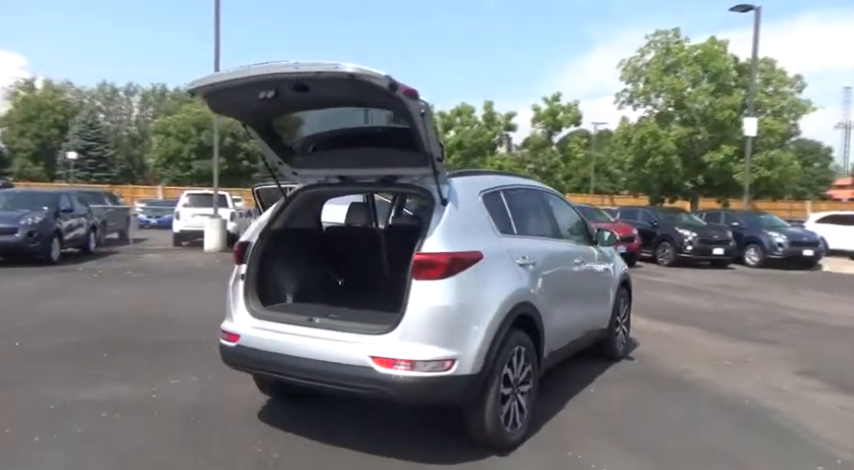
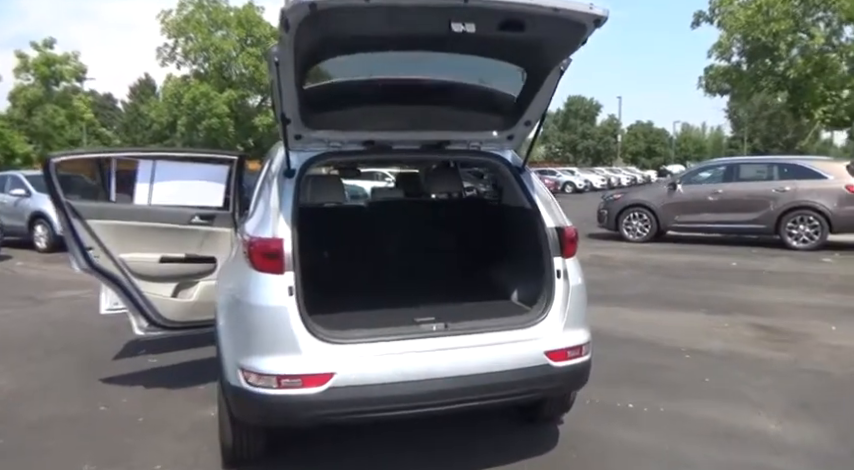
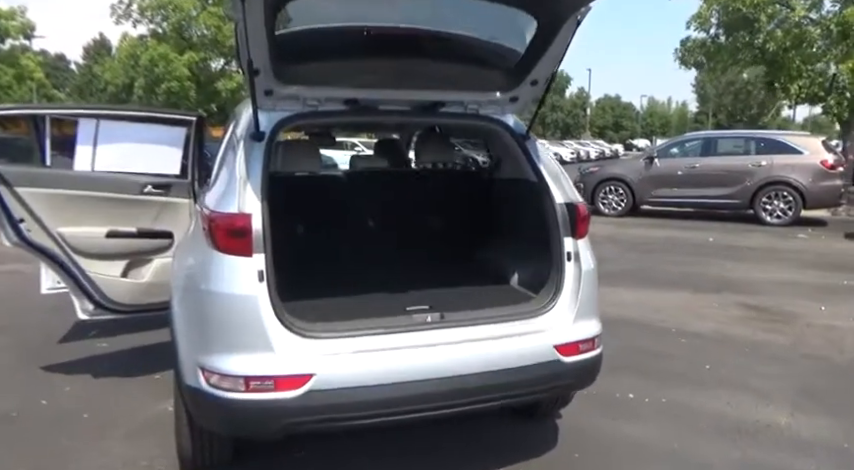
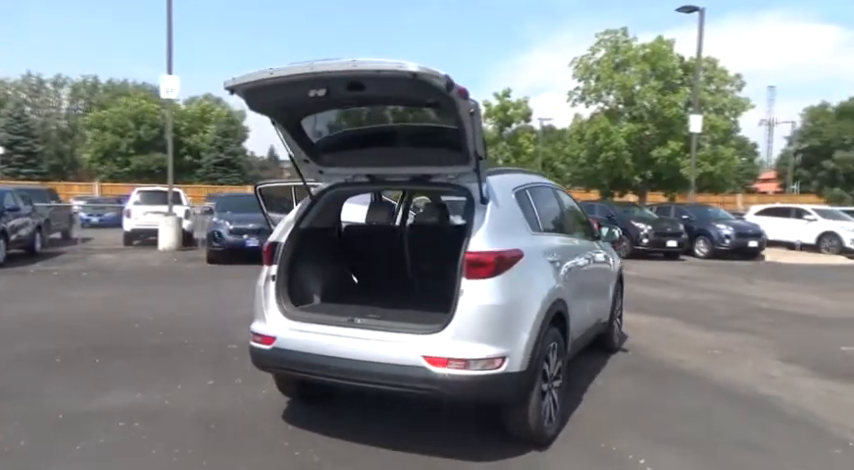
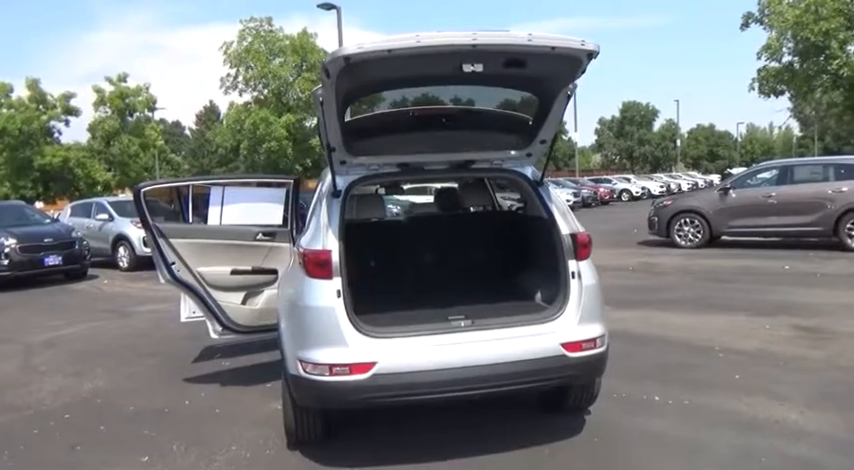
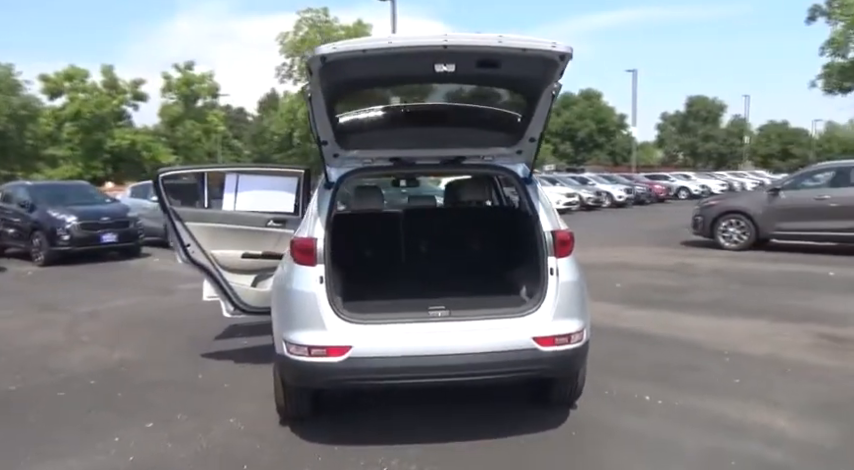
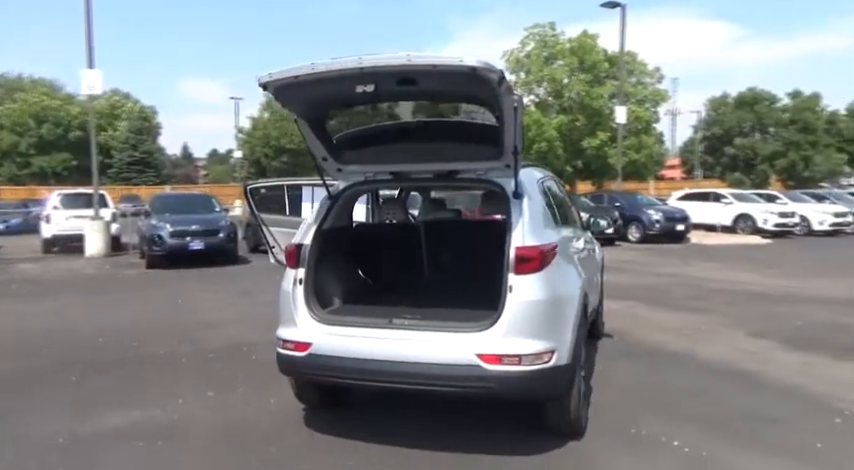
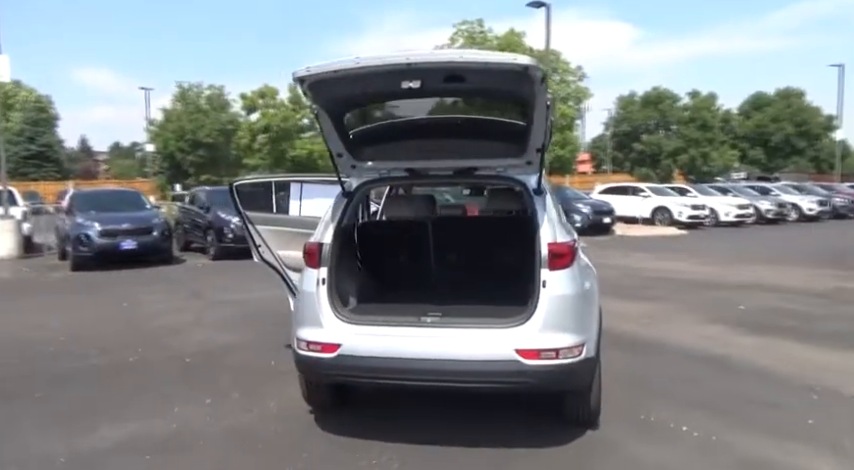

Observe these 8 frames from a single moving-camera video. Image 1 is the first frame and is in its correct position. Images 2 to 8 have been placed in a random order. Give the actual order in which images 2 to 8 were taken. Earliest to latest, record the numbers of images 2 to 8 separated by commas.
4, 7, 8, 6, 5, 2, 3
